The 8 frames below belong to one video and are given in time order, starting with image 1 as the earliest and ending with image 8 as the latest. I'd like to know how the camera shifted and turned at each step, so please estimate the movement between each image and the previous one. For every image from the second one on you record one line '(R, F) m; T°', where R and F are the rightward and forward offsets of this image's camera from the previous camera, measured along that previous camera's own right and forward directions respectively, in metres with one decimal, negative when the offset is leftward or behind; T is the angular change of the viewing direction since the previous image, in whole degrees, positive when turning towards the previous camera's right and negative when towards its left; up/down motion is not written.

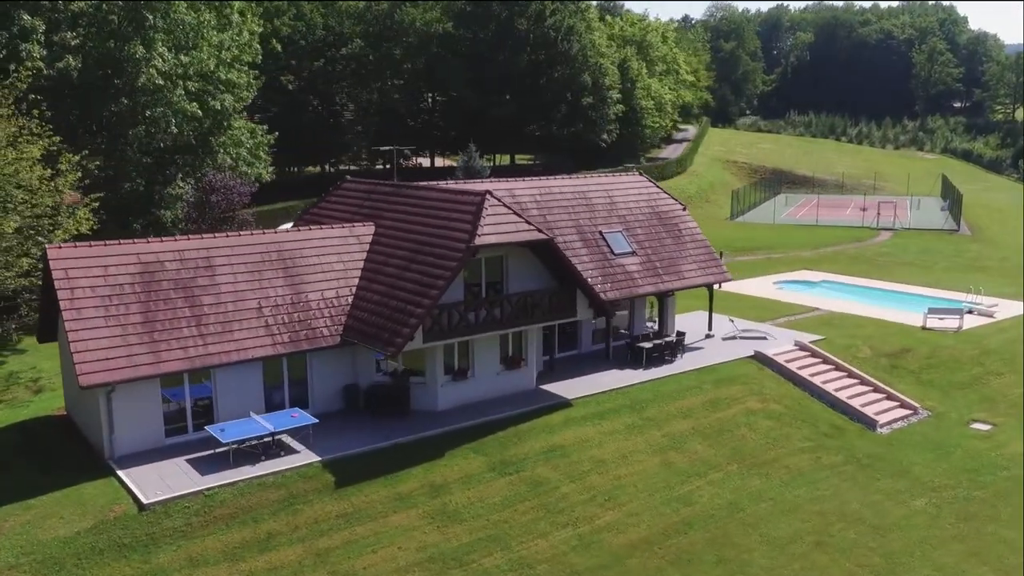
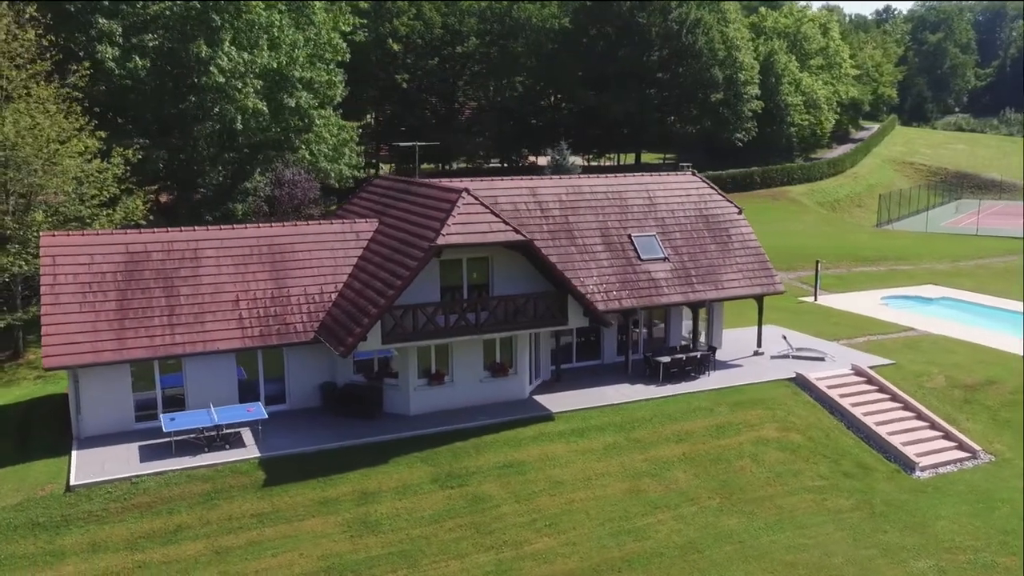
(+5.4, +1.9) m; -13°
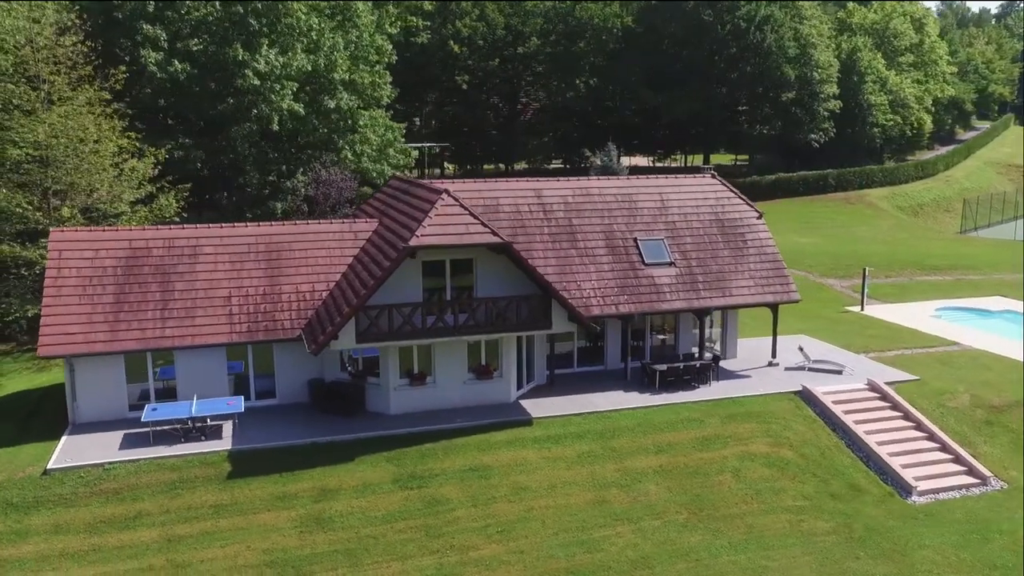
(+3.2, +0.4) m; -7°
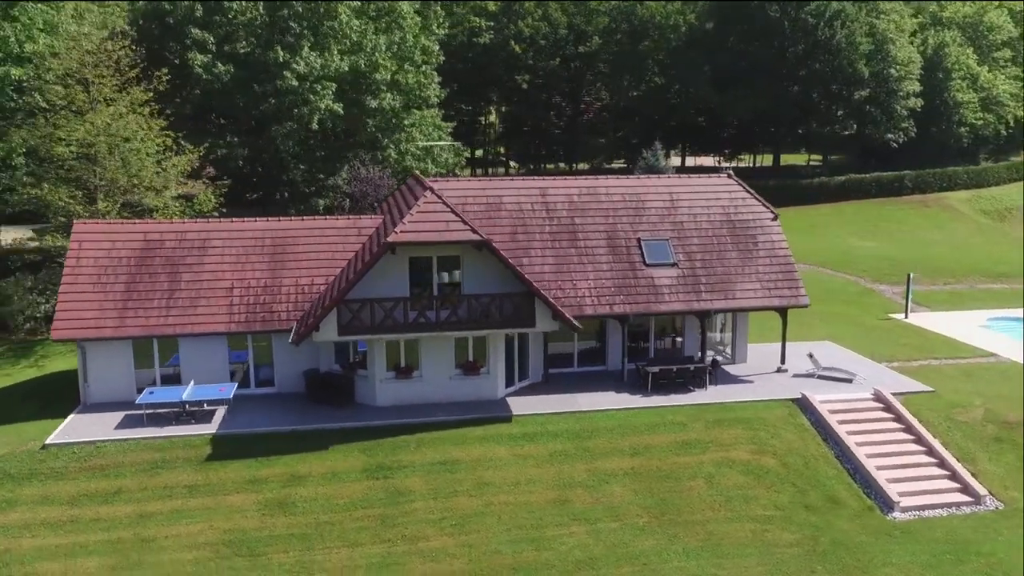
(+3.1, 0.0) m; -7°
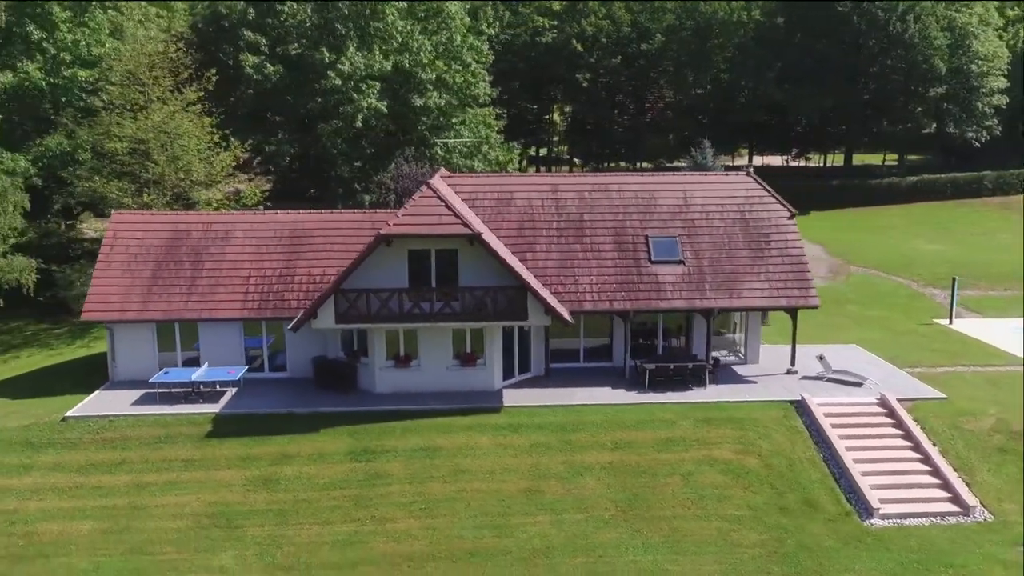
(+2.9, -0.2) m; -7°
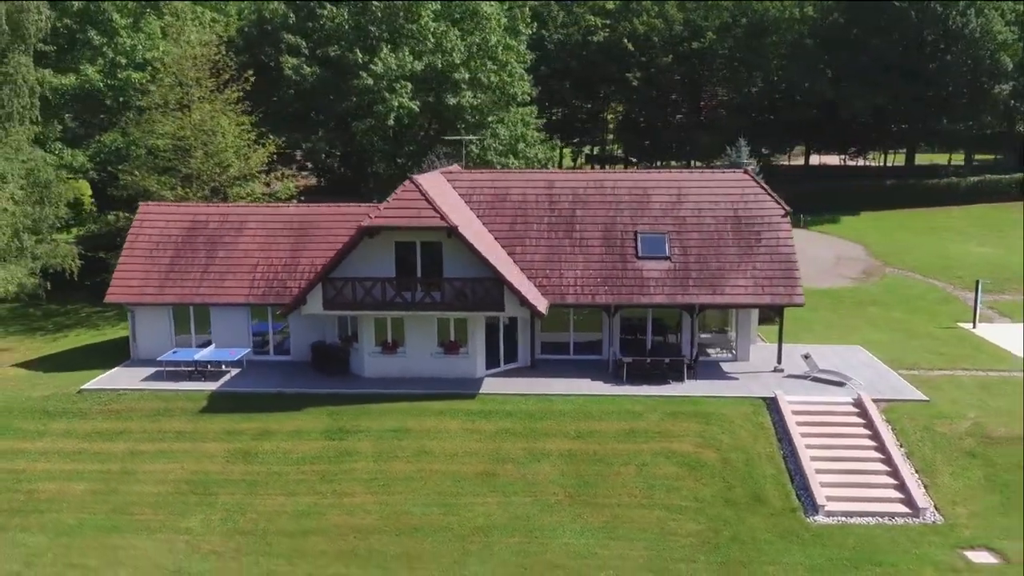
(+3.2, -0.6) m; -6°
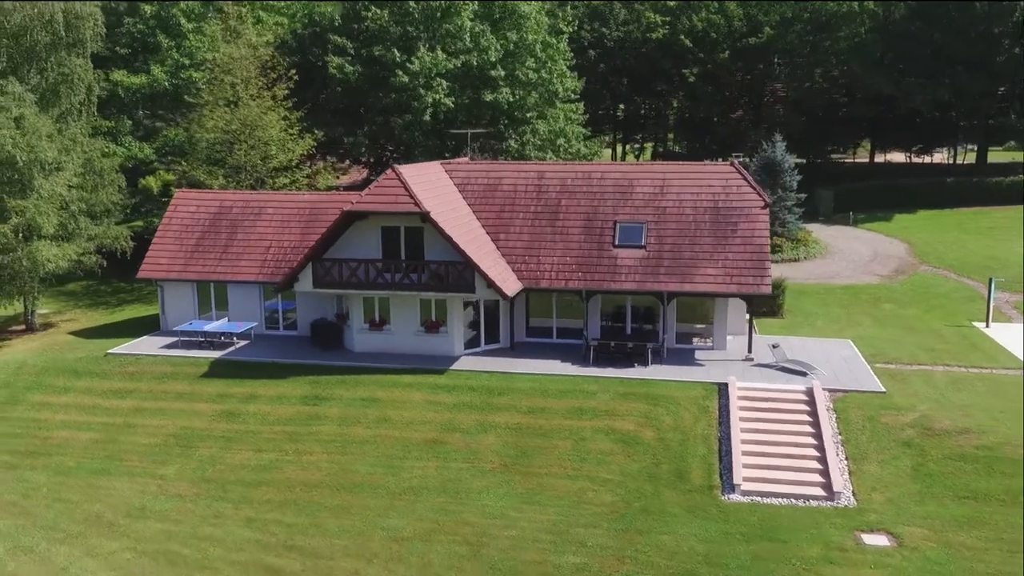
(+4.2, -1.1) m; -8°
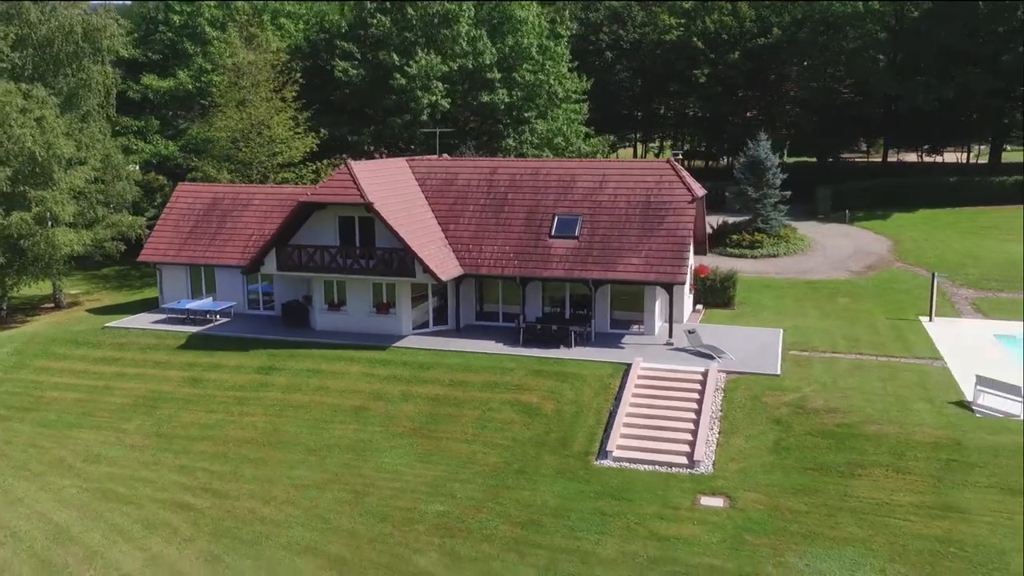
(+4.6, -2.1) m; -6°
